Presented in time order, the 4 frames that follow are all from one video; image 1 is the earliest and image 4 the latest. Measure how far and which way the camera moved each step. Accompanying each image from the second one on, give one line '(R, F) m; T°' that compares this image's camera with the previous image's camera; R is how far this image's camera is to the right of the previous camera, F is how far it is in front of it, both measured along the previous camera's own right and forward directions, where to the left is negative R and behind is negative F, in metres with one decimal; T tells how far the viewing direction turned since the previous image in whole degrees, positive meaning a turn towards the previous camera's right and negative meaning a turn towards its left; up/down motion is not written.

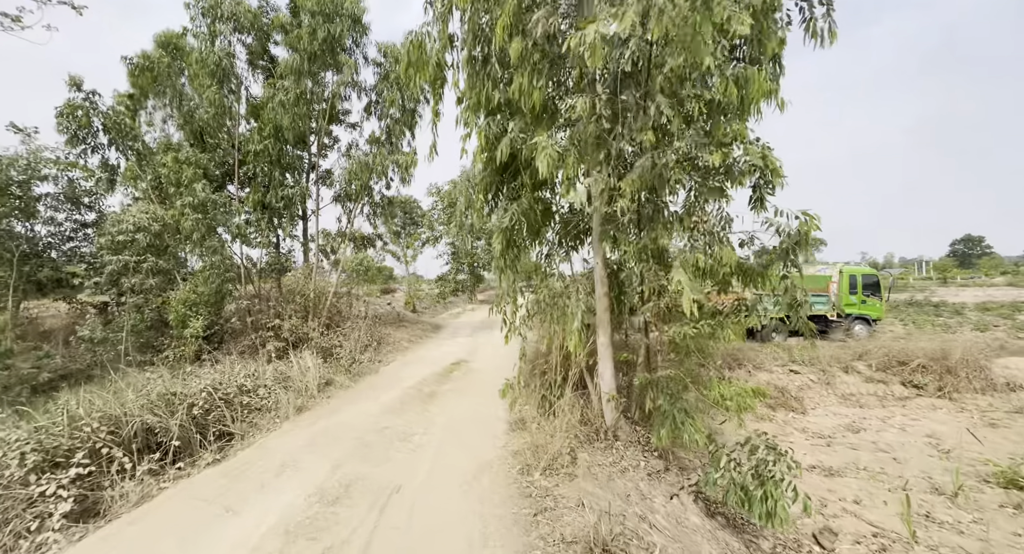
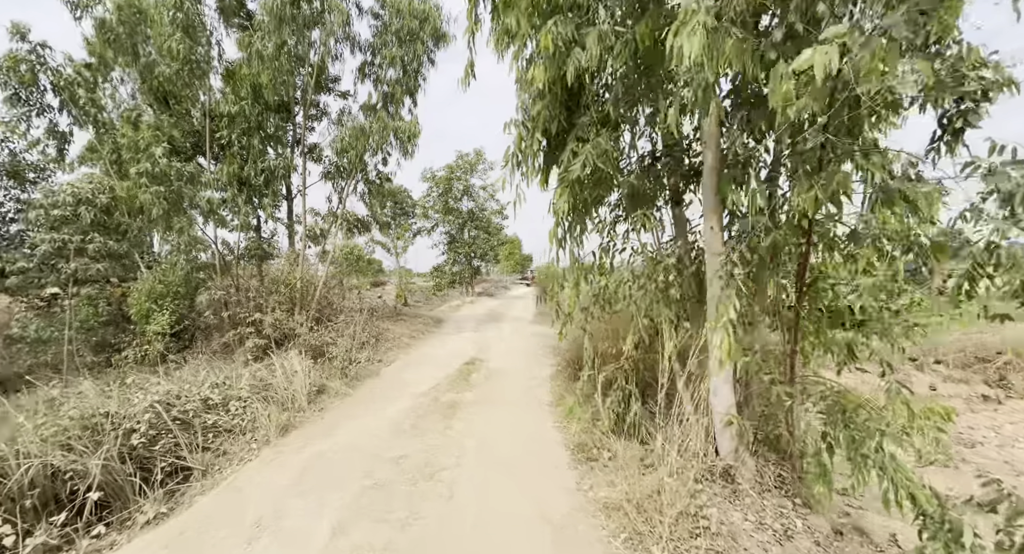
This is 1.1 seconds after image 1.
(-0.7, +1.4) m; +1°
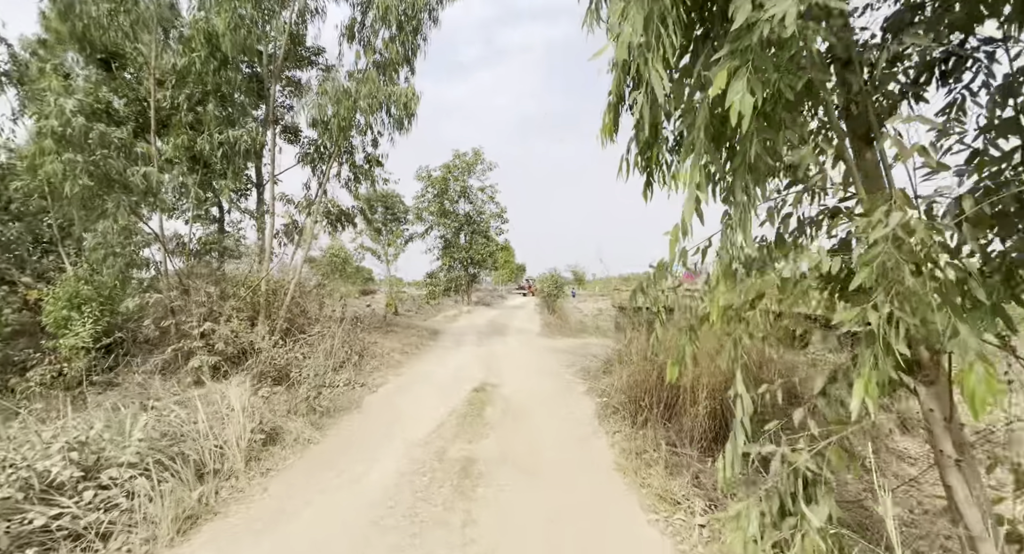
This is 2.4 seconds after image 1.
(-0.5, +1.9) m; +1°
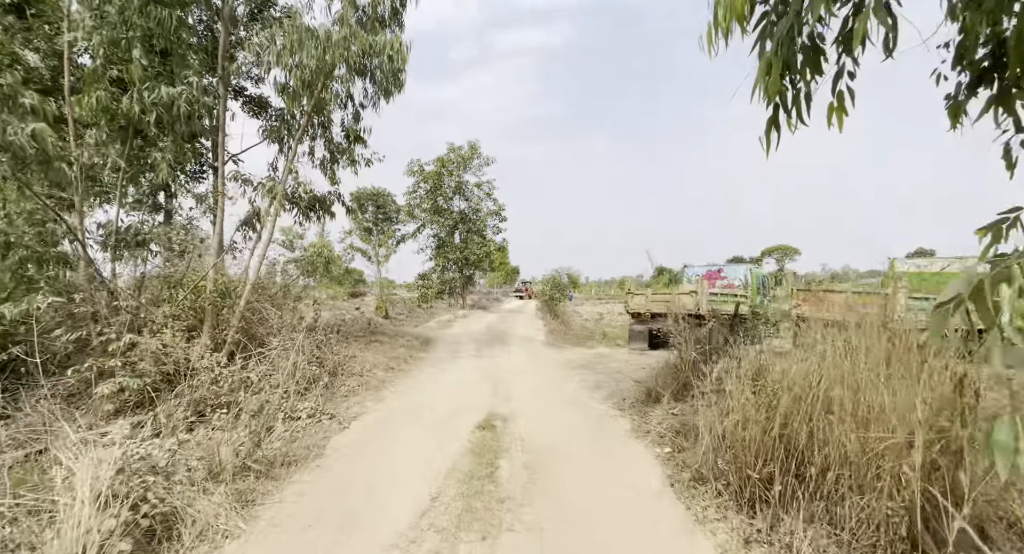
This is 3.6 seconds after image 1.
(-0.3, +1.7) m; +1°
